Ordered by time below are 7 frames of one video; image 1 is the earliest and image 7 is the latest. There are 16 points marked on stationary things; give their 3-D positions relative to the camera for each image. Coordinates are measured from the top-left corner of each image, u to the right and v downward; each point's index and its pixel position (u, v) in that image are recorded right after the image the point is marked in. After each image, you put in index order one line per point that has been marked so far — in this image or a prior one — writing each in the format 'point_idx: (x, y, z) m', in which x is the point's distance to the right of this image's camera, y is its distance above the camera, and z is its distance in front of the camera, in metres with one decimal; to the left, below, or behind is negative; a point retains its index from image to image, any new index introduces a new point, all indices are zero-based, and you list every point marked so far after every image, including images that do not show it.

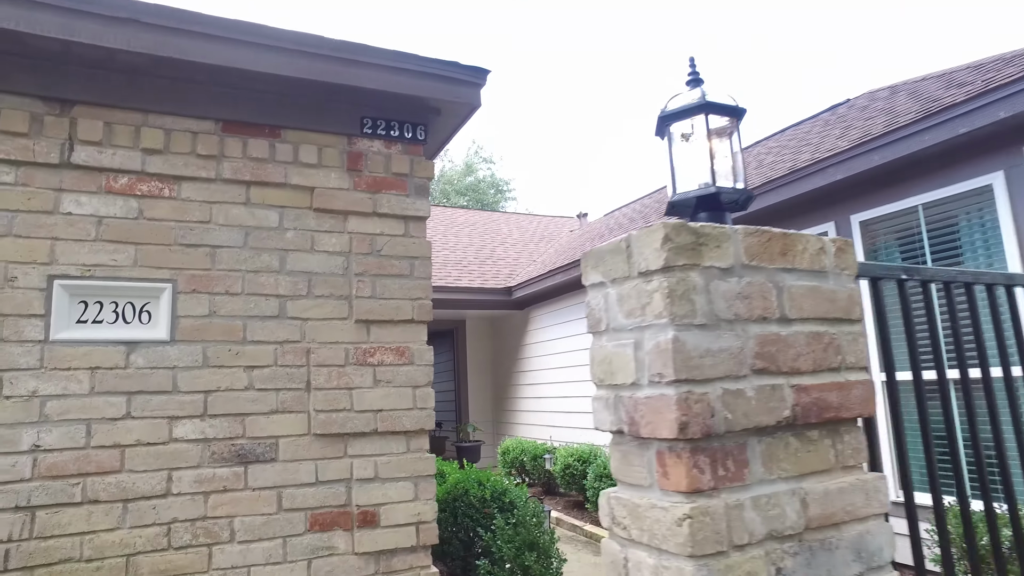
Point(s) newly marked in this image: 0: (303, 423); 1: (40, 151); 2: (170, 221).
0: (-0.8, -0.5, +2.5) m
1: (-1.7, +0.5, +2.4) m
2: (-1.3, +0.3, +2.5) m
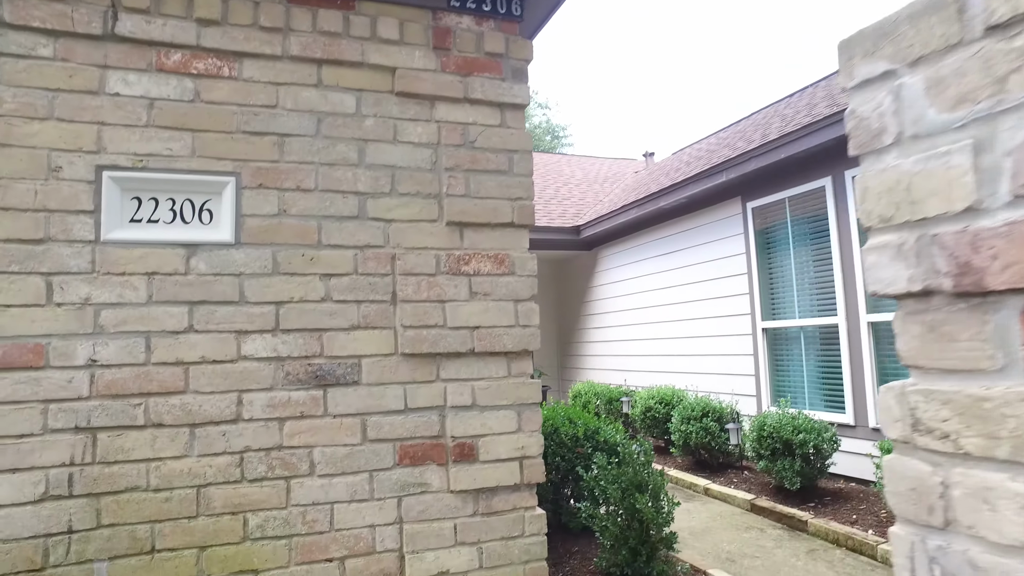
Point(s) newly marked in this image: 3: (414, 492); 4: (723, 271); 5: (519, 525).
0: (-0.4, -0.2, +2.2) m
1: (-1.3, +0.8, +2.0) m
2: (-0.9, +0.6, +2.1) m
3: (-0.3, -0.7, +2.2) m
4: (+2.0, +0.2, +6.1) m
5: (0.0, -0.8, +2.3) m
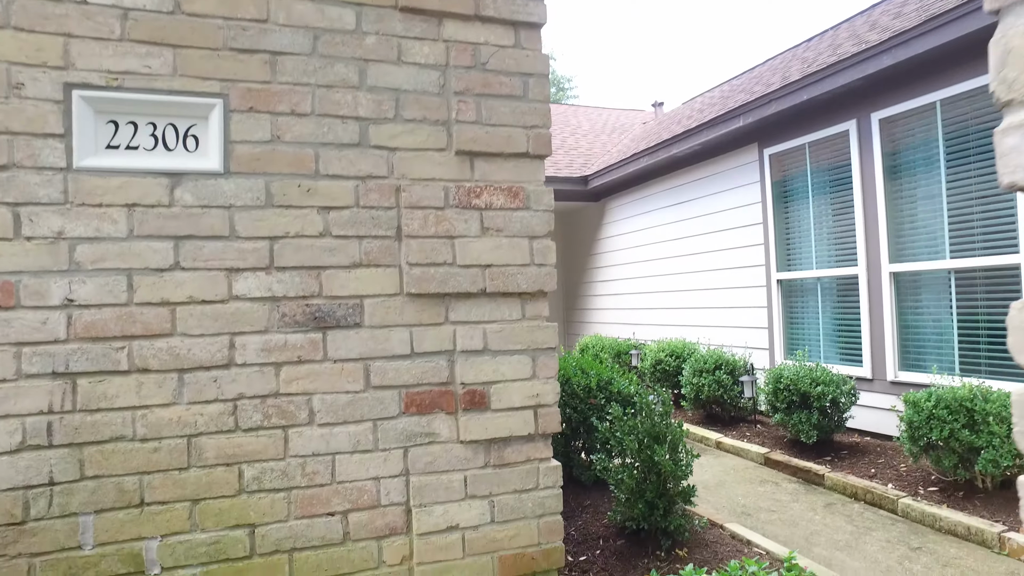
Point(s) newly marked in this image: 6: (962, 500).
0: (-0.4, 0.0, +2.0) m
1: (-1.3, +1.0, +1.8) m
2: (-0.9, +0.8, +1.9) m
3: (-0.3, -0.5, +2.0) m
4: (+2.0, +0.6, +5.9) m
5: (+0.1, -0.6, +2.1) m
6: (+2.1, -1.0, +3.2) m
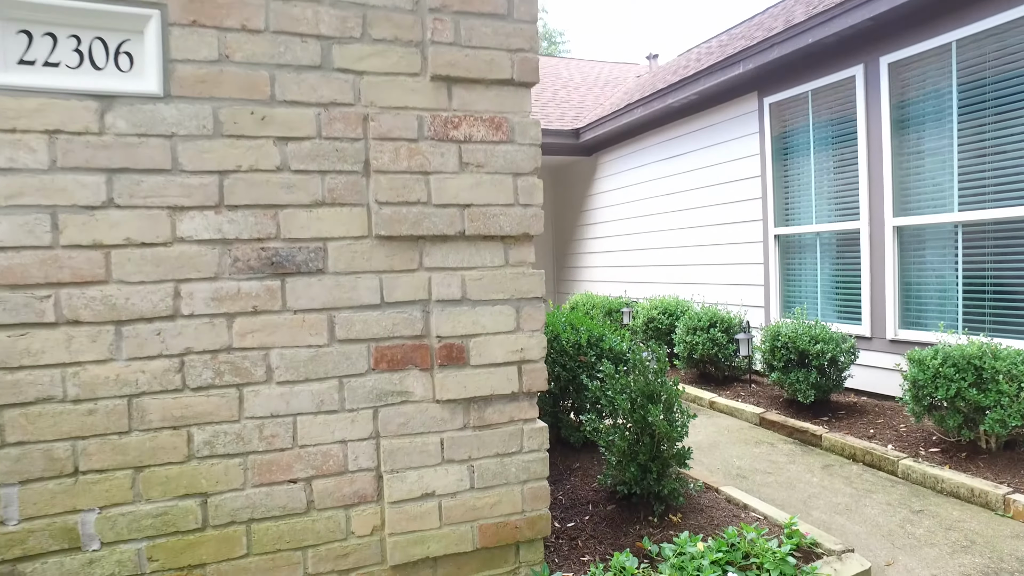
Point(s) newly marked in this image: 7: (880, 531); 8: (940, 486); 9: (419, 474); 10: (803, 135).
0: (-0.4, +0.2, +1.8) m
1: (-1.3, +1.1, +1.5) m
2: (-0.9, +0.9, +1.6) m
3: (-0.3, -0.3, +1.8) m
4: (+1.9, +1.0, +5.7) m
5: (0.0, -0.4, +1.9) m
6: (+2.1, -0.8, +3.0) m
7: (+1.4, -0.9, +2.6) m
8: (+1.9, -0.9, +2.9) m
9: (-0.3, -0.5, +1.8) m
10: (+2.2, +1.2, +5.0) m
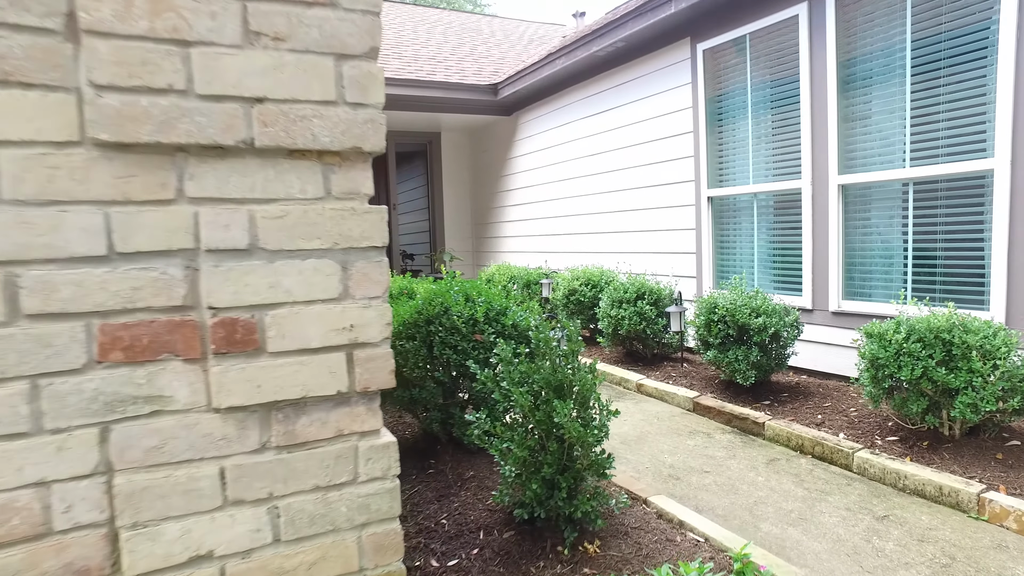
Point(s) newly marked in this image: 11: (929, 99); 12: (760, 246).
0: (-0.7, +0.3, +1.1) m
1: (-1.6, +1.2, +0.6) m
2: (-1.2, +1.0, +0.9) m
3: (-0.6, -0.2, +1.1) m
4: (+1.2, +1.2, +5.2) m
5: (-0.3, -0.3, +1.3) m
6: (+1.6, -0.6, +2.6) m
7: (+1.0, -0.8, +2.1) m
8: (+1.4, -0.7, +2.4) m
9: (-0.6, -0.4, +1.2) m
10: (+1.5, +1.4, +4.5) m
11: (+2.2, +1.0, +3.4) m
12: (+1.7, +0.3, +4.4) m
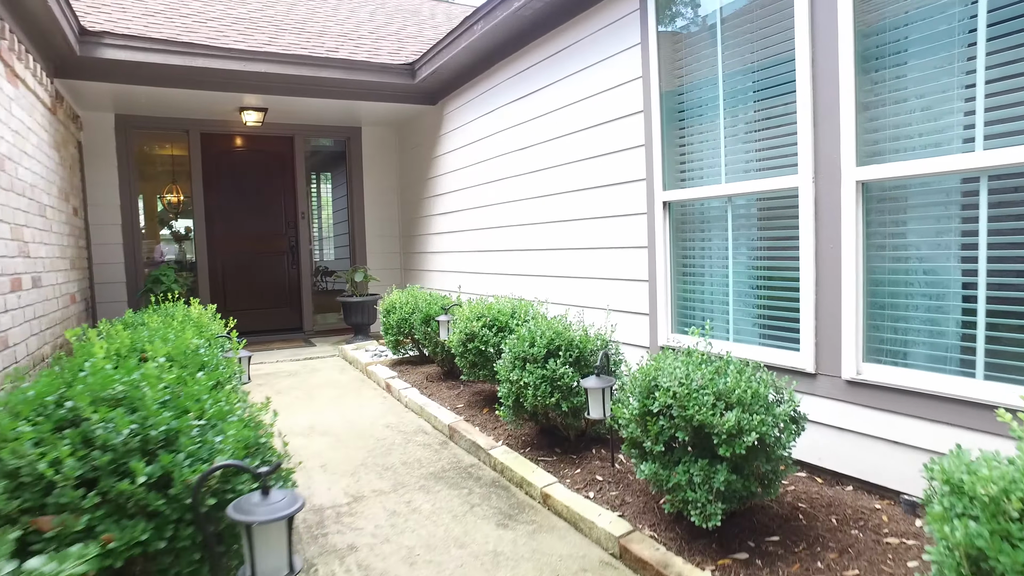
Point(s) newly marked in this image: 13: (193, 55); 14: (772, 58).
0: (-1.3, +0.1, -0.4) m
1: (-2.2, +1.1, -0.8) m
2: (-1.8, +0.9, -0.6) m
3: (-1.2, -0.4, -0.3) m
4: (+0.5, +1.0, +3.8) m
5: (-0.9, -0.5, -0.2) m
6: (+1.0, -0.8, +1.2) m
7: (+0.4, -1.0, +0.6) m
8: (+0.8, -0.9, +1.0) m
9: (-1.1, -0.6, -0.3) m
10: (+0.9, +1.2, +3.1) m
11: (+1.5, +0.8, +2.0) m
12: (+1.0, +0.1, +3.0) m
13: (-2.5, +1.9, +5.3) m
14: (+1.1, +1.0, +2.8) m
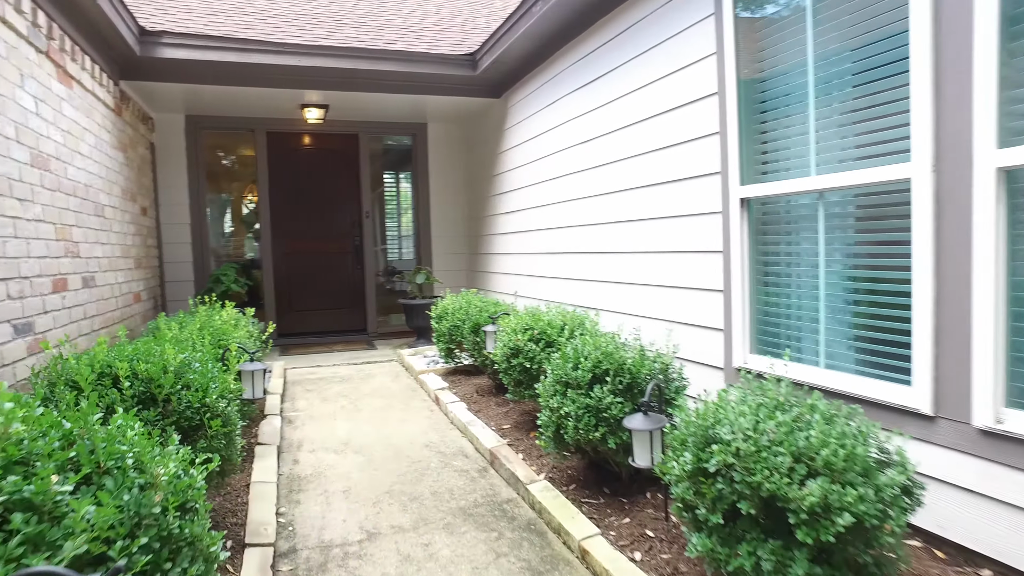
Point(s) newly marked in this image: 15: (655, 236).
0: (-1.5, +0.1, -0.6) m
1: (-2.4, +1.1, -0.9) m
2: (-2.0, +0.9, -0.8) m
3: (-1.5, -0.4, -0.6) m
4: (+0.8, +0.9, +3.3) m
5: (-1.1, -0.5, -0.5) m
6: (+0.9, -0.9, +0.6) m
7: (+0.3, -1.0, +0.2) m
8: (+0.7, -1.0, +0.5) m
9: (-1.4, -0.6, -0.6) m
10: (+1.1, +1.1, +2.6) m
11: (+1.6, +0.7, +1.4) m
12: (+1.2, 0.0, +2.5) m
13: (-2.0, +1.8, +5.2) m
14: (+1.2, +0.9, +2.2) m
15: (+0.7, +0.3, +3.6) m
